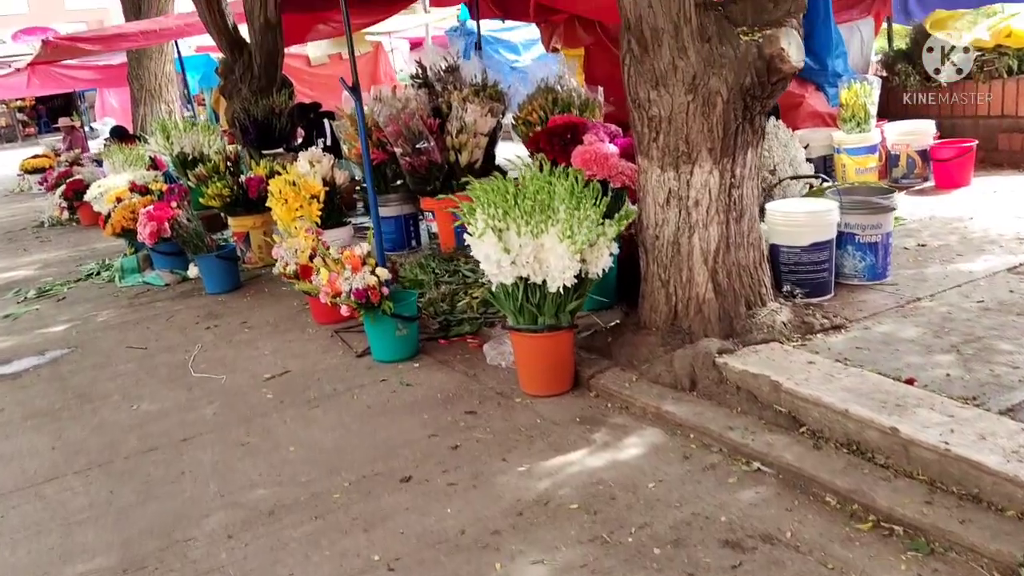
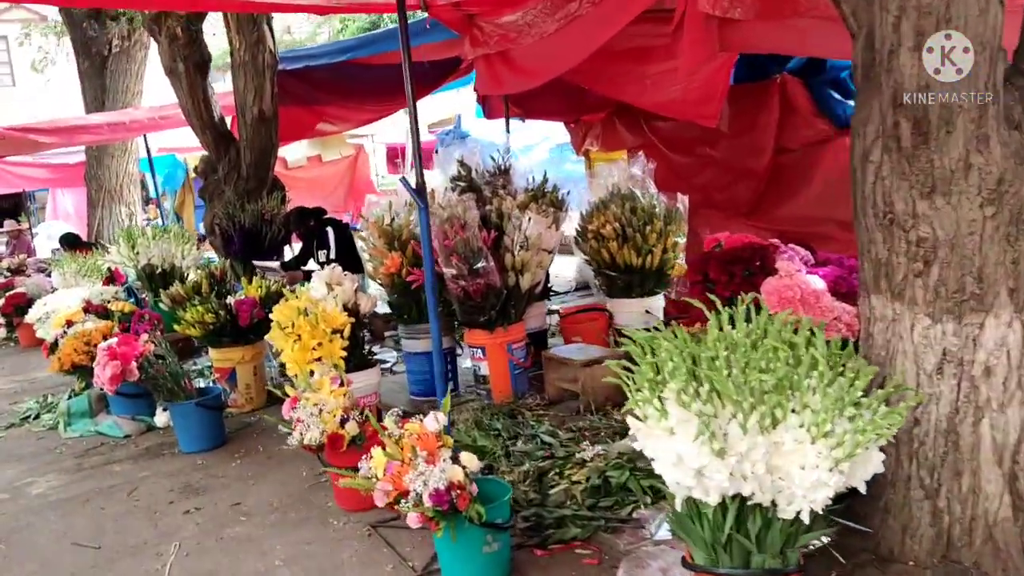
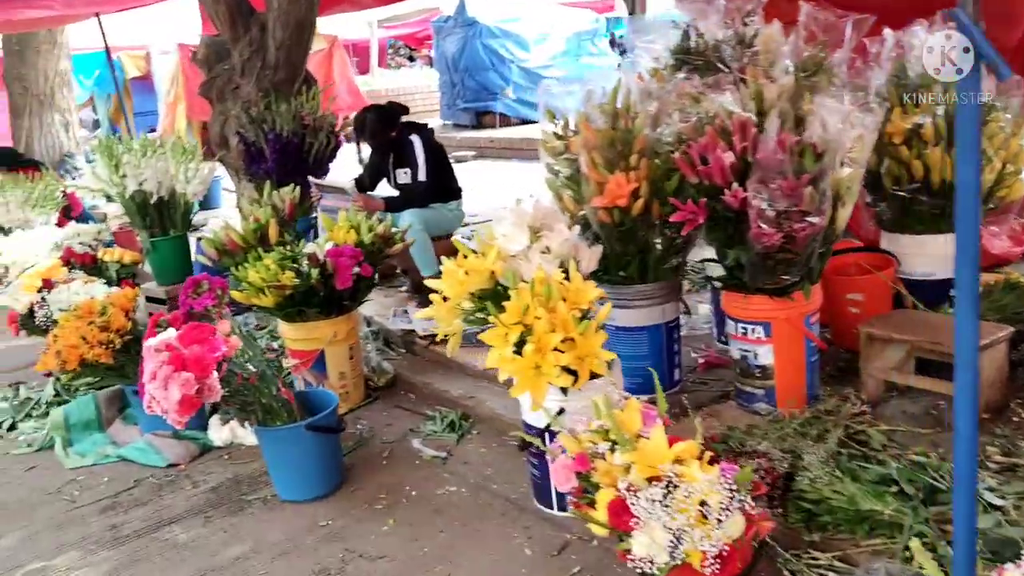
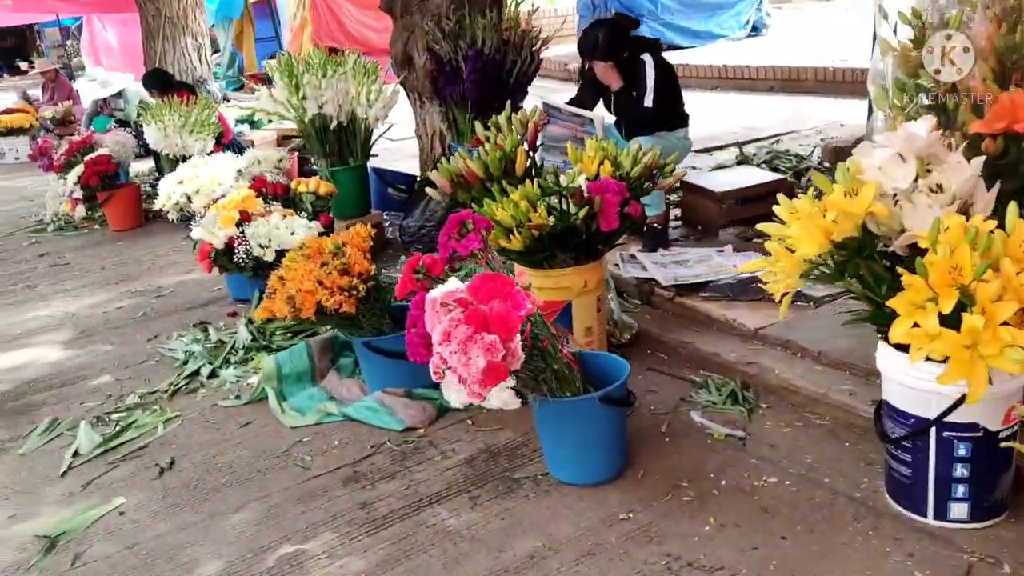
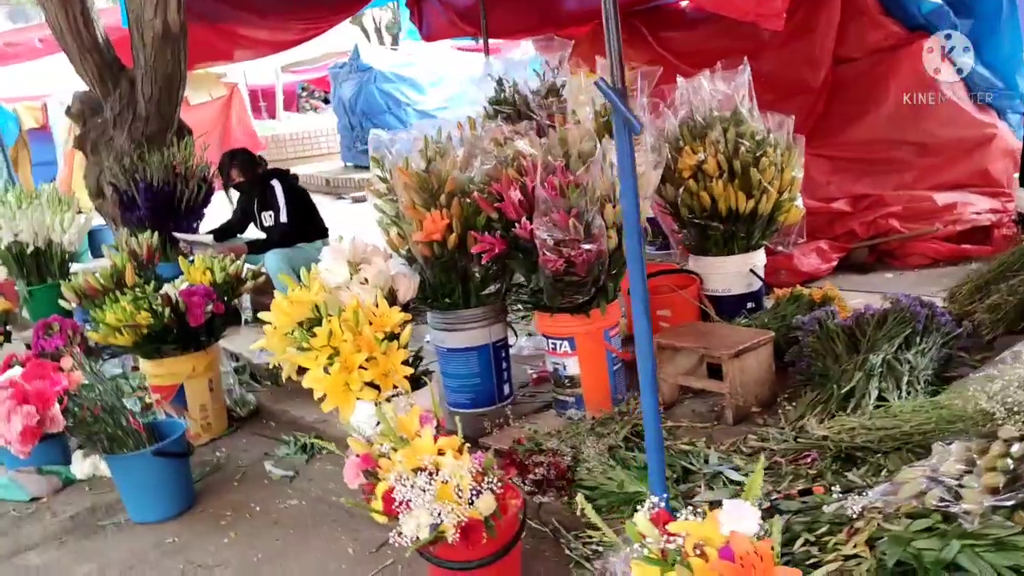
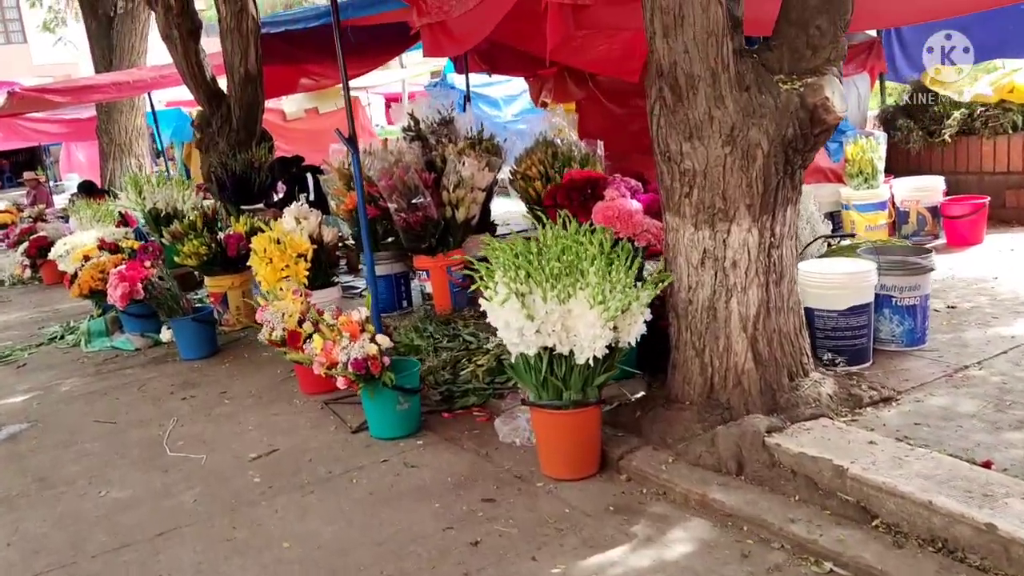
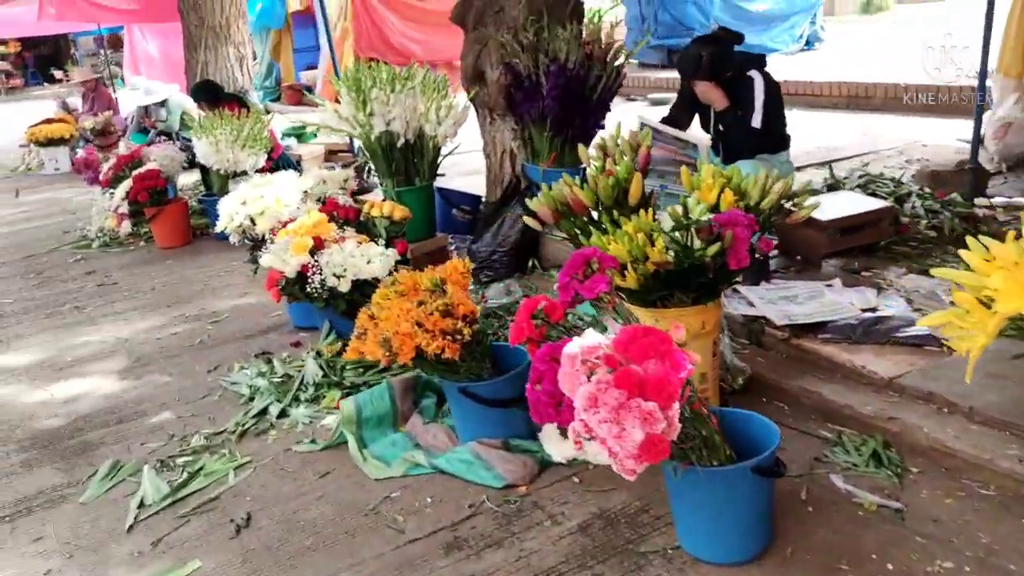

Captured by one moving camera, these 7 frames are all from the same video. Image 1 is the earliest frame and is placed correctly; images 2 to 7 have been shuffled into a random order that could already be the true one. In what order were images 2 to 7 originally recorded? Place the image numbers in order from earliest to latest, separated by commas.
6, 2, 5, 3, 4, 7
